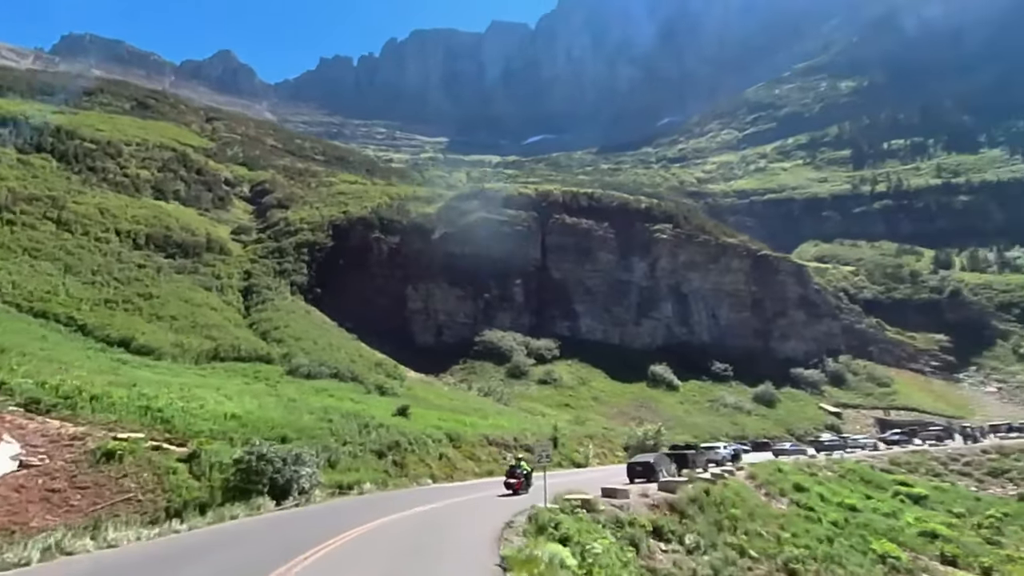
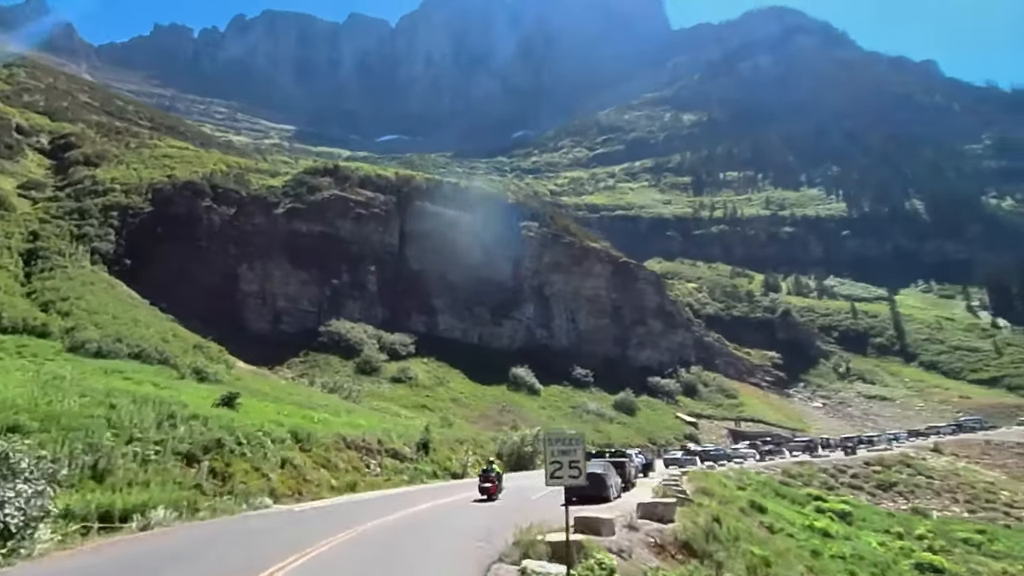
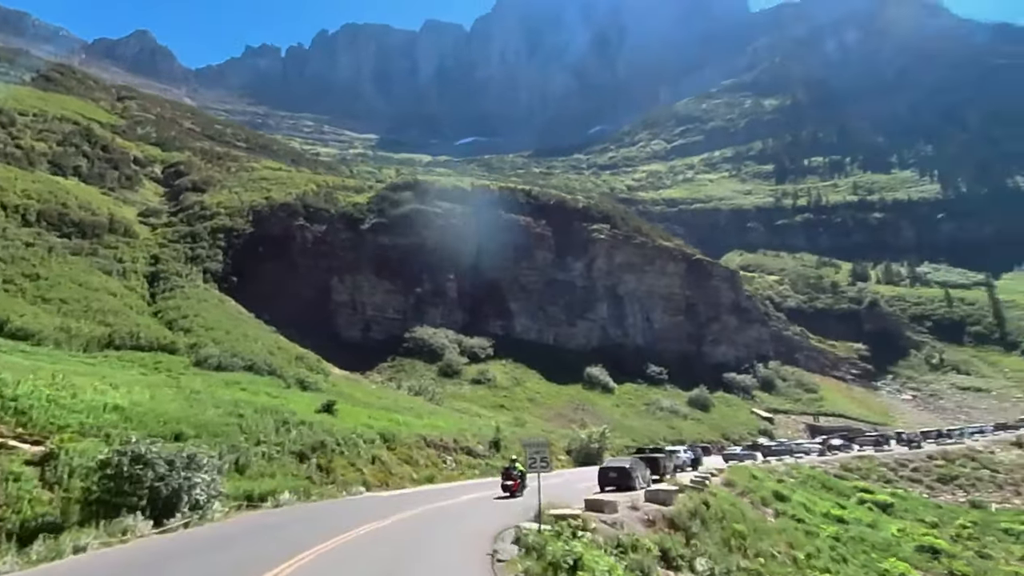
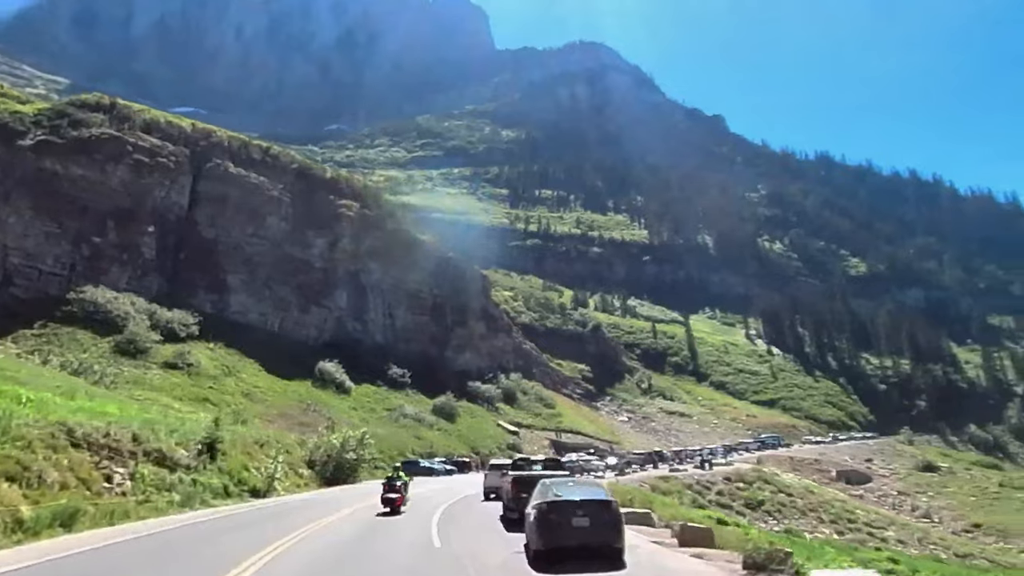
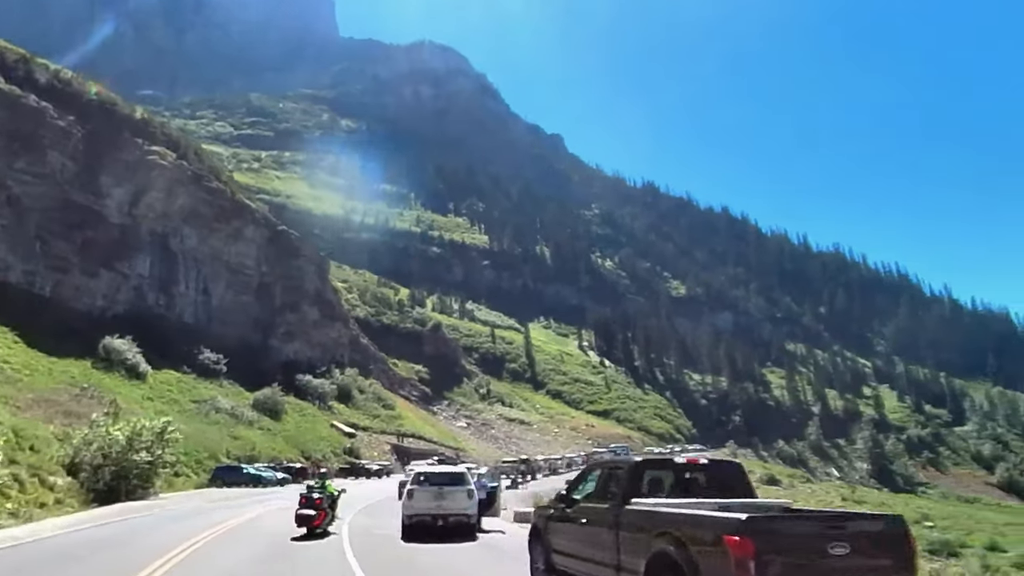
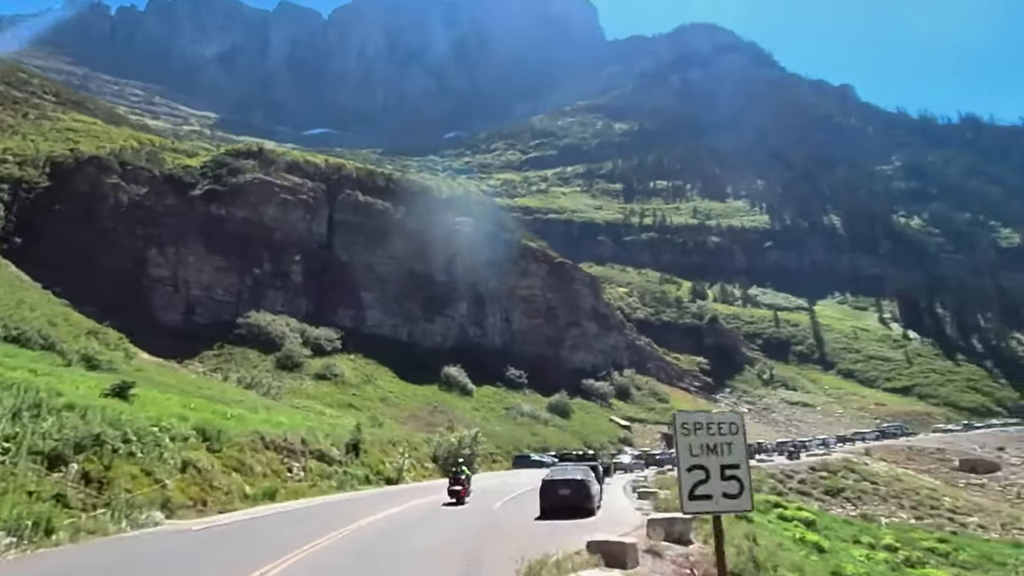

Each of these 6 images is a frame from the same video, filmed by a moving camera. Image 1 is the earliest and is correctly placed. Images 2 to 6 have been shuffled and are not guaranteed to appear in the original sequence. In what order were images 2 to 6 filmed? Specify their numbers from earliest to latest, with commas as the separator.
3, 2, 6, 4, 5
